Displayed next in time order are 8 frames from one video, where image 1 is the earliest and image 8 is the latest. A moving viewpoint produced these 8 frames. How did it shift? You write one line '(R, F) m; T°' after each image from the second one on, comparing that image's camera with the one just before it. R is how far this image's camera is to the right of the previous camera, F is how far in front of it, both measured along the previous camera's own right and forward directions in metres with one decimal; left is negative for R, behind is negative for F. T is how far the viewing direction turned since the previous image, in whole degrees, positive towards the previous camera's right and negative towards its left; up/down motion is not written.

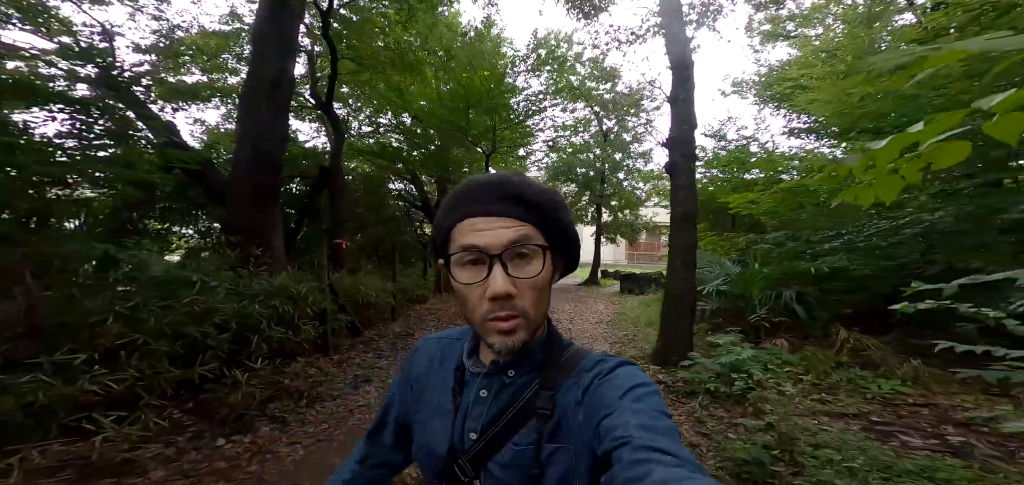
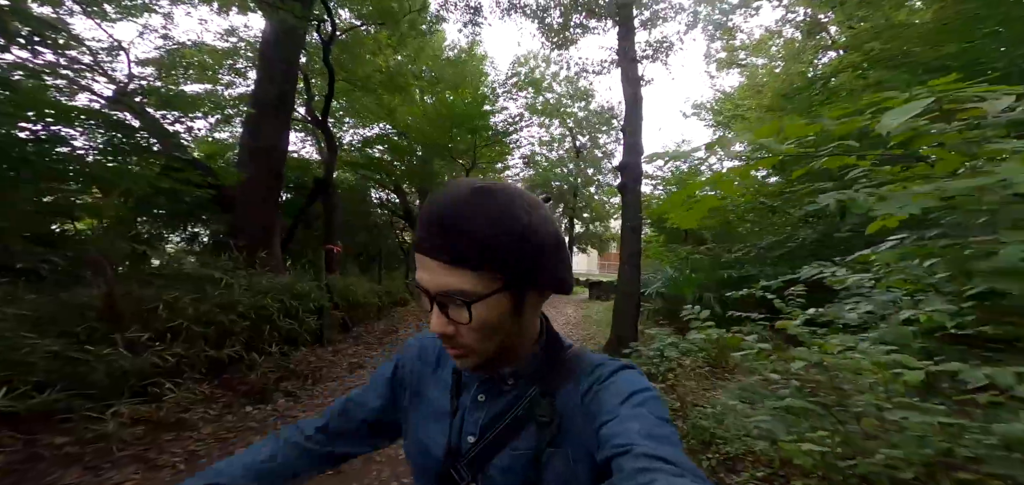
(0.0, -1.1) m; +3°
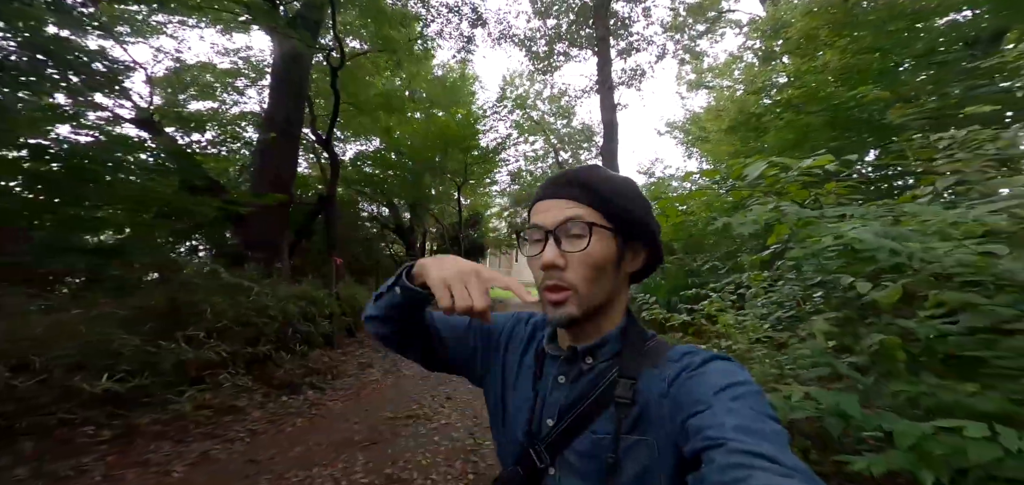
(-0.2, -0.9) m; +3°
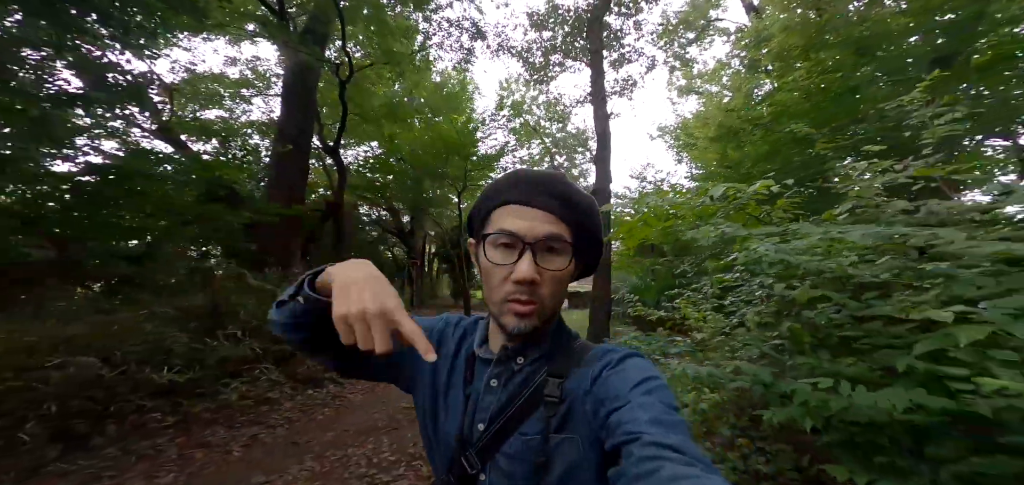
(-0.1, -0.6) m; +1°
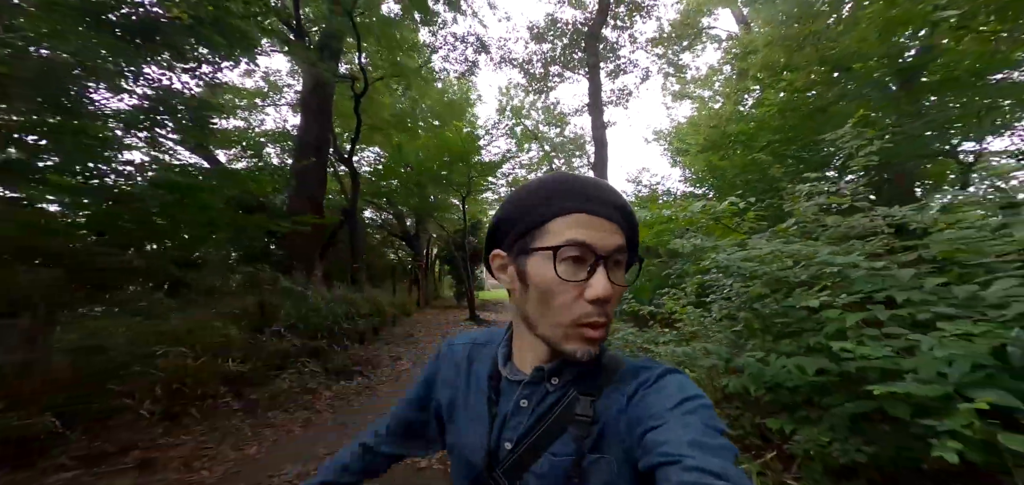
(-0.2, -0.8) m; 0°
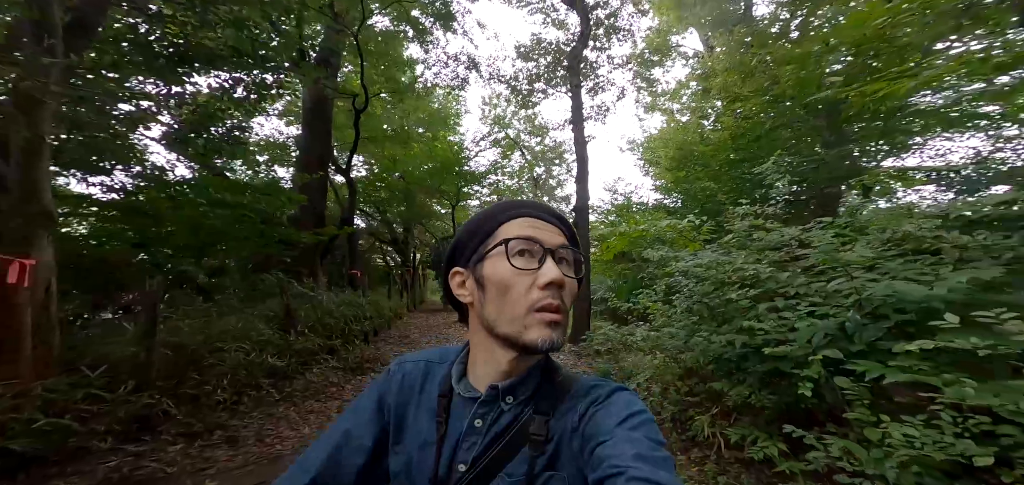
(-0.3, -1.0) m; +3°
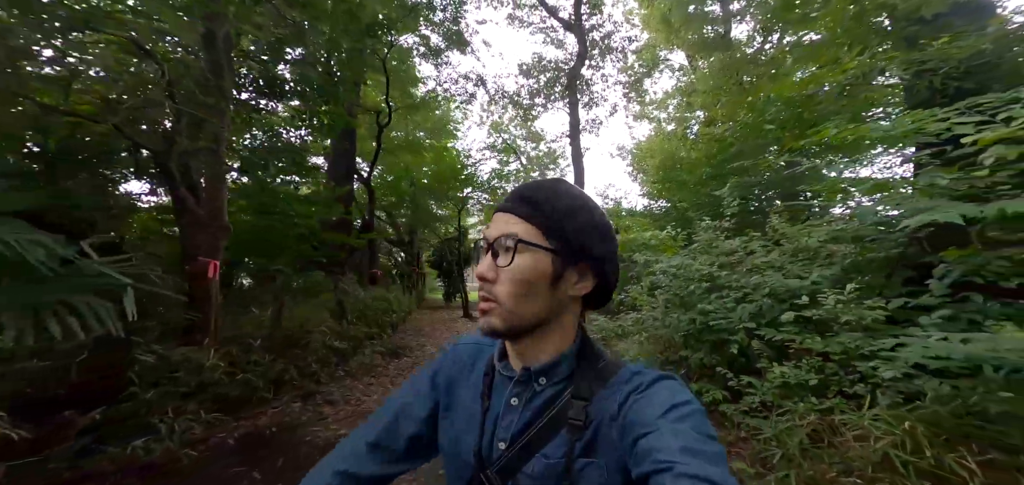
(-0.4, -1.5) m; +1°
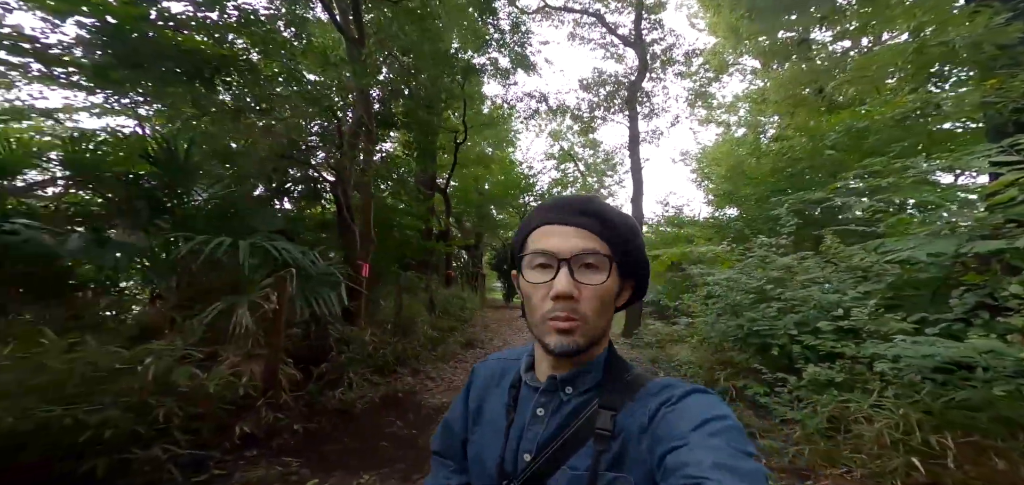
(-0.3, -1.3) m; -7°
